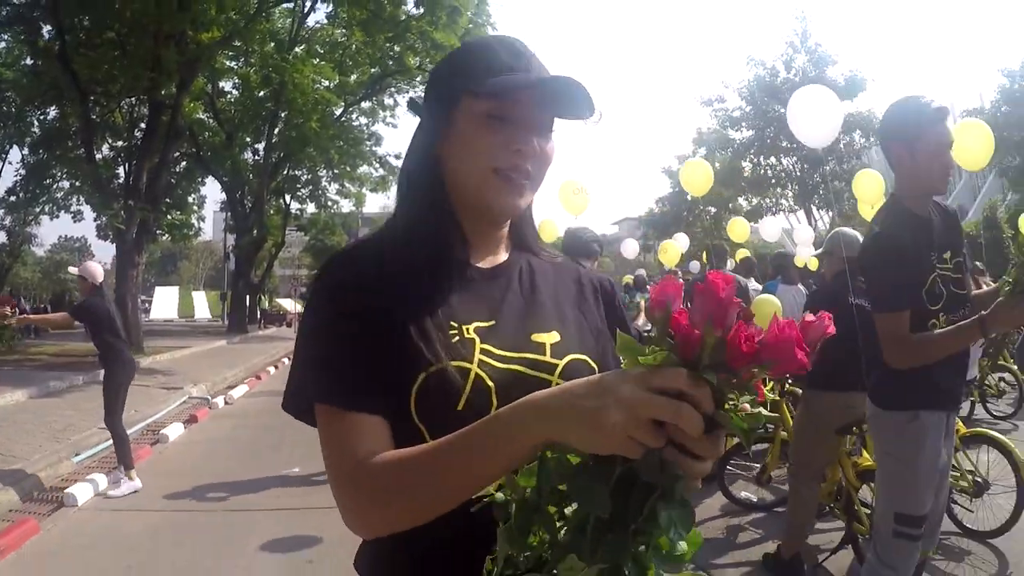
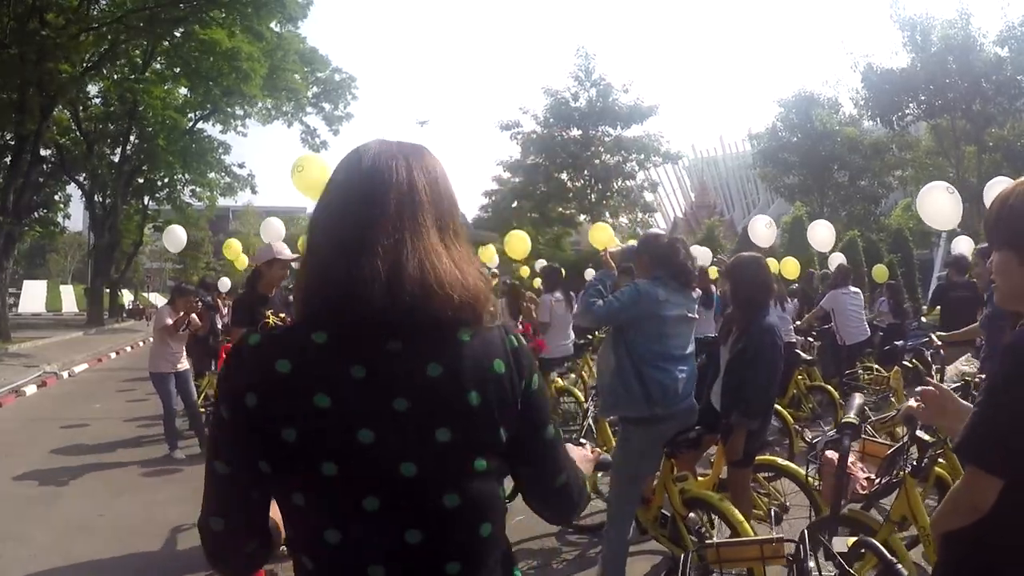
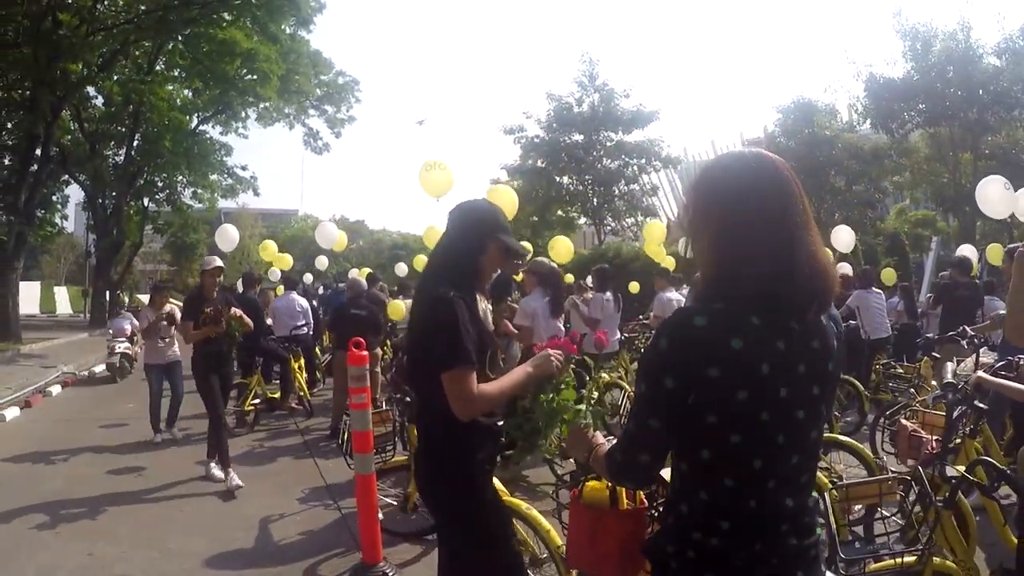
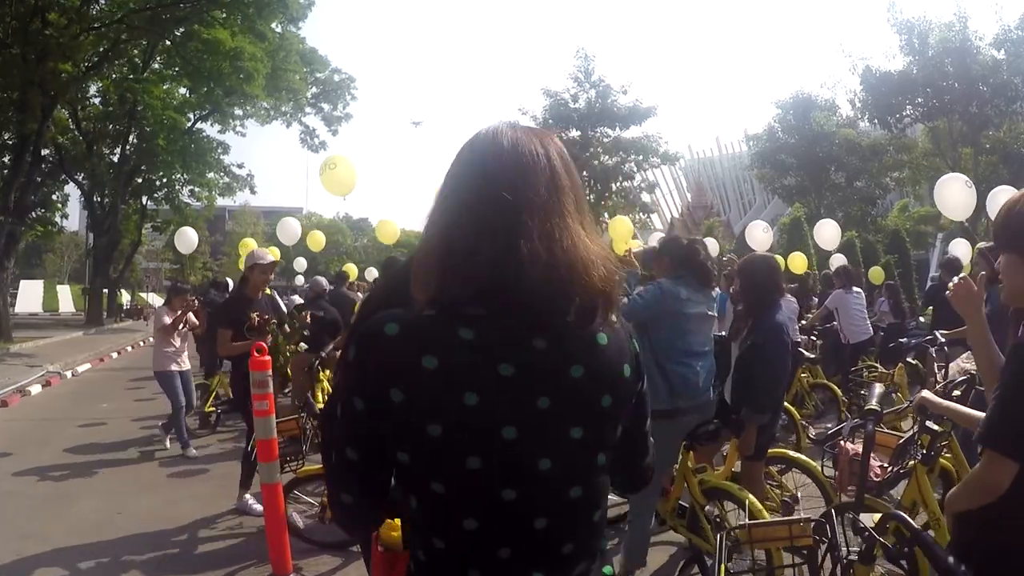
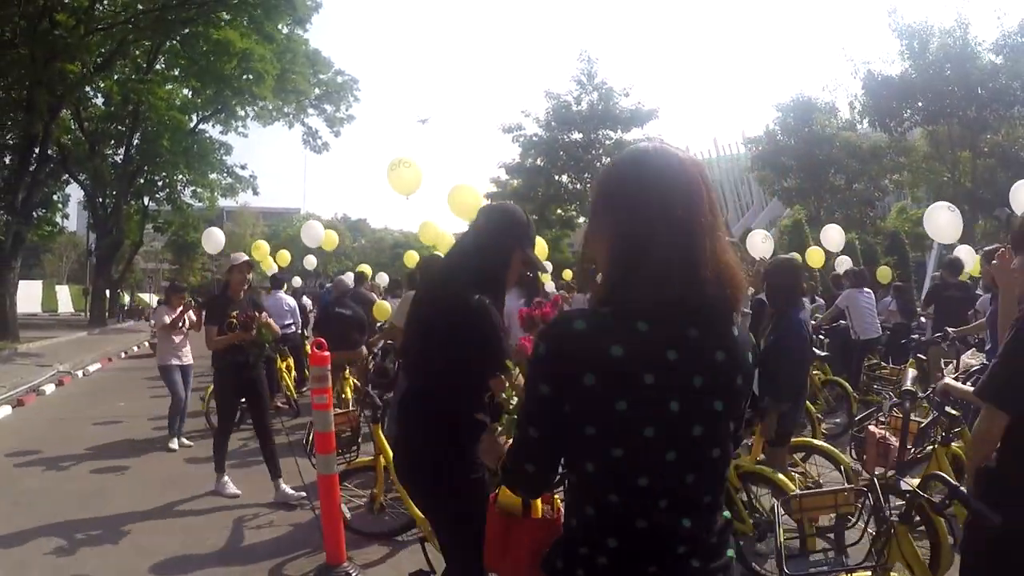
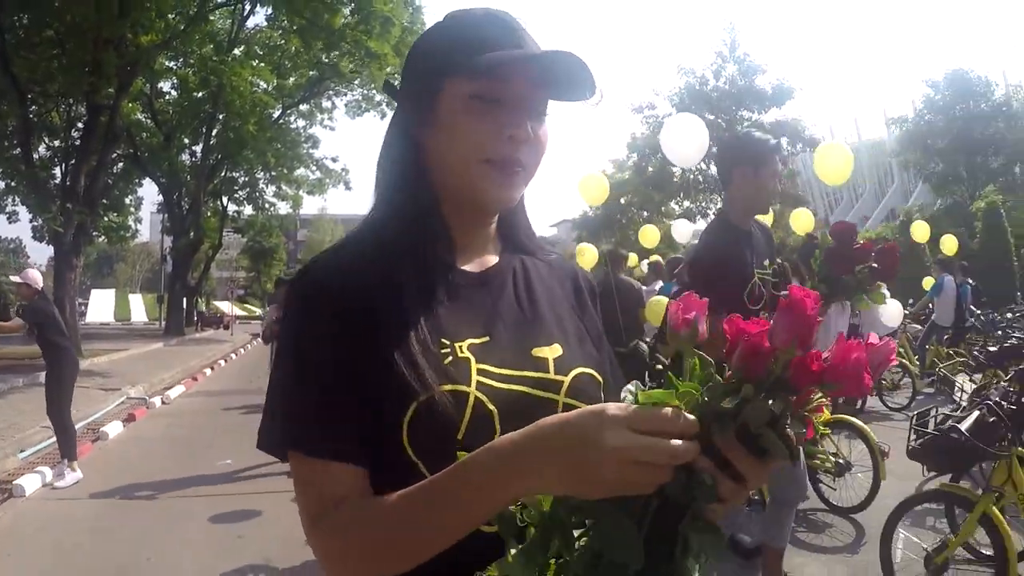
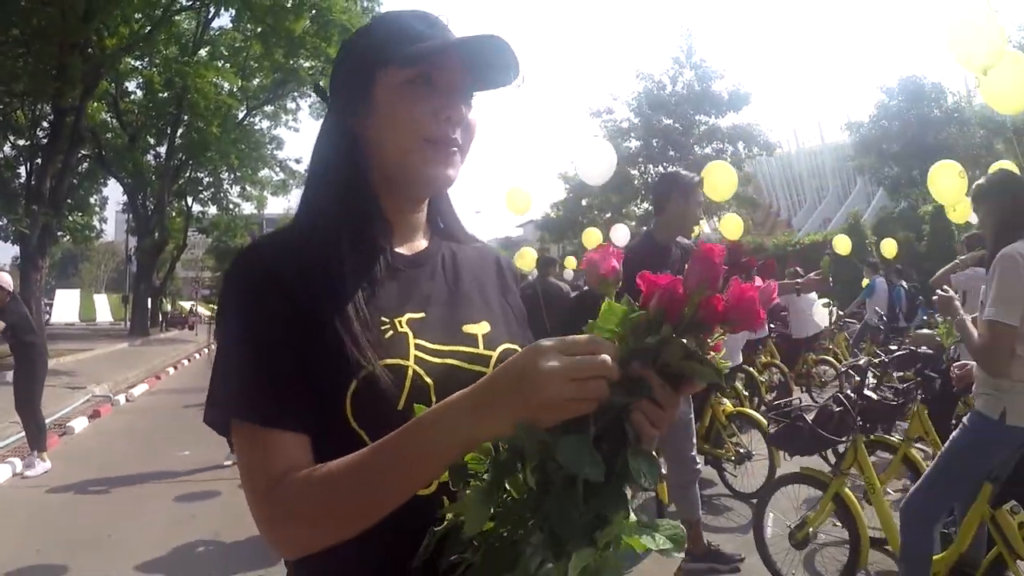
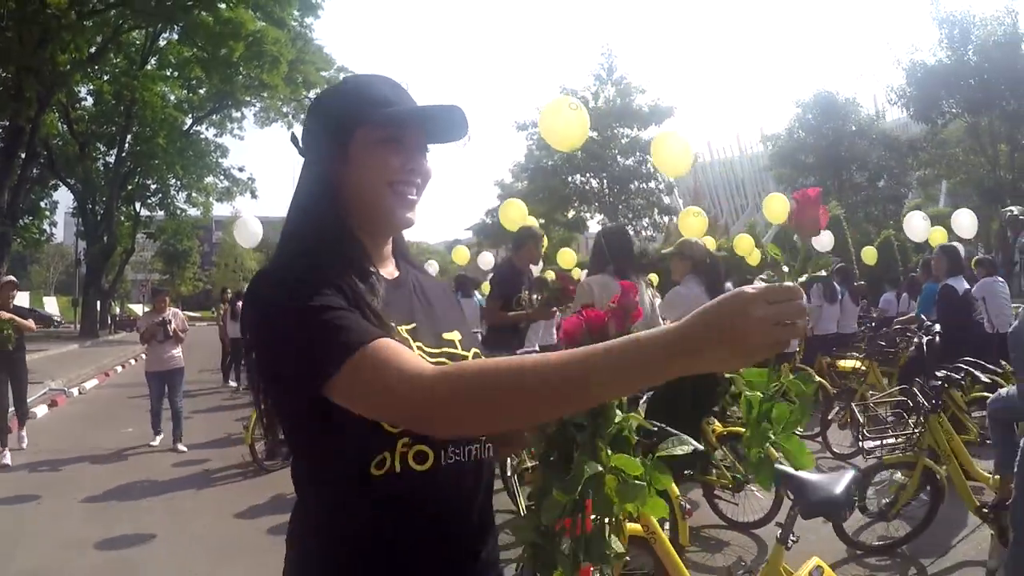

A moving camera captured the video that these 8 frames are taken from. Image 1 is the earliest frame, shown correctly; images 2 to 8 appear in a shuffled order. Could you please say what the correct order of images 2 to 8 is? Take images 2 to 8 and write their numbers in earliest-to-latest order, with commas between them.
6, 7, 8, 3, 5, 4, 2
